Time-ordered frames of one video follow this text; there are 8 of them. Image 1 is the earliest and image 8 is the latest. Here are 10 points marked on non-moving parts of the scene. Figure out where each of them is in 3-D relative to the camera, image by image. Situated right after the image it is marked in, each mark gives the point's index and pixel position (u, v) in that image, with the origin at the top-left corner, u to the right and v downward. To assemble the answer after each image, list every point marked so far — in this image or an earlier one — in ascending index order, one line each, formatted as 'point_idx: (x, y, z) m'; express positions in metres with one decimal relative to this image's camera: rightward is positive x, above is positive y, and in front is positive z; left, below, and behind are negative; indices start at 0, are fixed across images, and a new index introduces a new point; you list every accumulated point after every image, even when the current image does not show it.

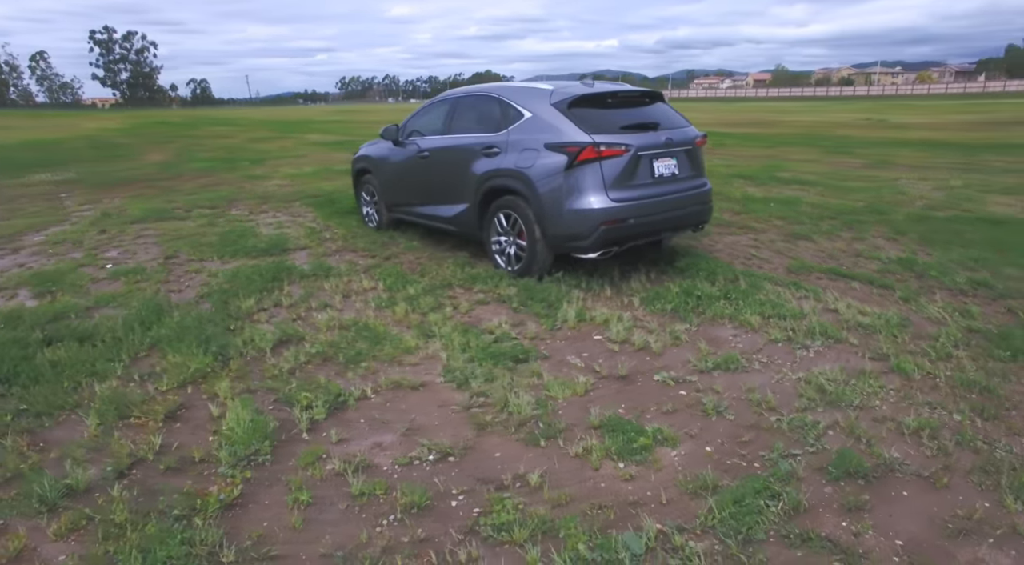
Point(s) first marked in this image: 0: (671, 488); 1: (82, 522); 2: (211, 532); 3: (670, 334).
0: (+0.7, -0.8, +2.6) m
1: (-1.7, -1.0, +2.4) m
2: (-1.1, -0.9, +2.4) m
3: (+1.0, -0.3, +4.1) m
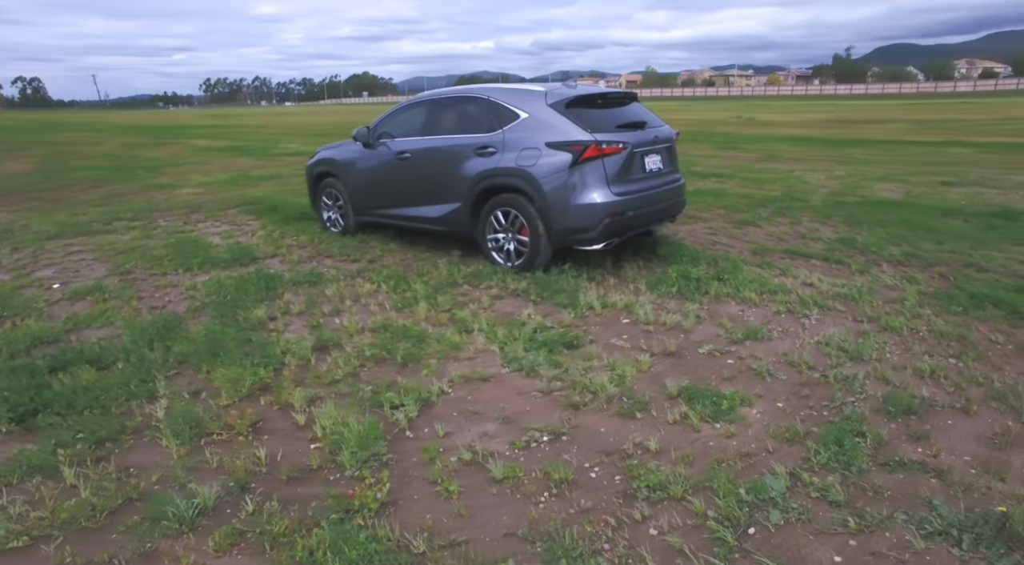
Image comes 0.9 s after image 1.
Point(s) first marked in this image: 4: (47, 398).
0: (+1.2, -0.7, +3.0) m
1: (-1.1, -1.0, +2.4) m
2: (-0.5, -0.9, +2.4) m
3: (+1.3, -0.2, +4.5) m
4: (-2.6, -0.6, +3.5) m
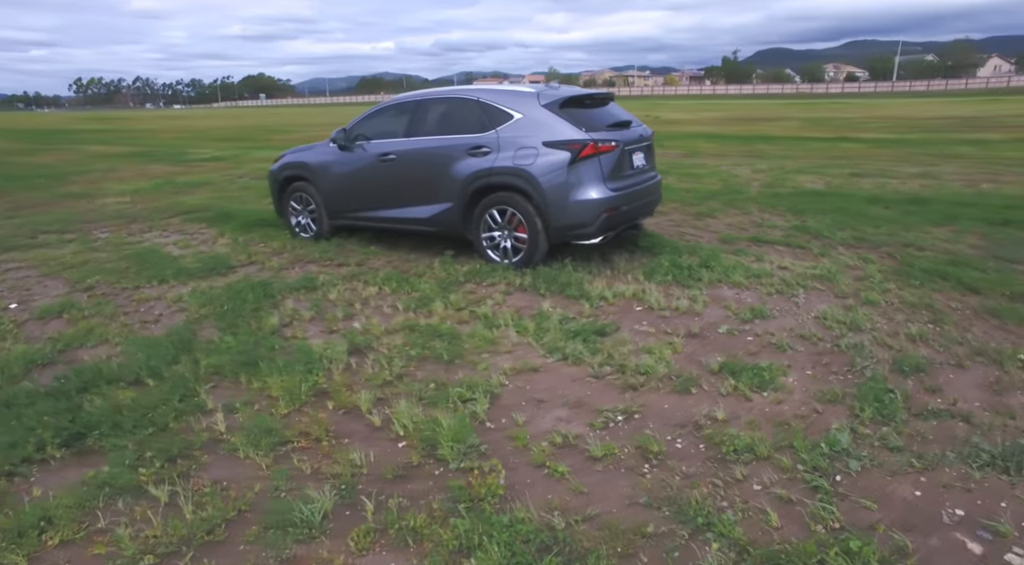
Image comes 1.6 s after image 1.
0: (+1.6, -0.6, +3.4) m
1: (-0.5, -1.0, +2.4) m
2: (0.0, -0.9, +2.6) m
3: (+1.4, -0.1, +4.9) m
4: (-2.2, -0.7, +3.3) m
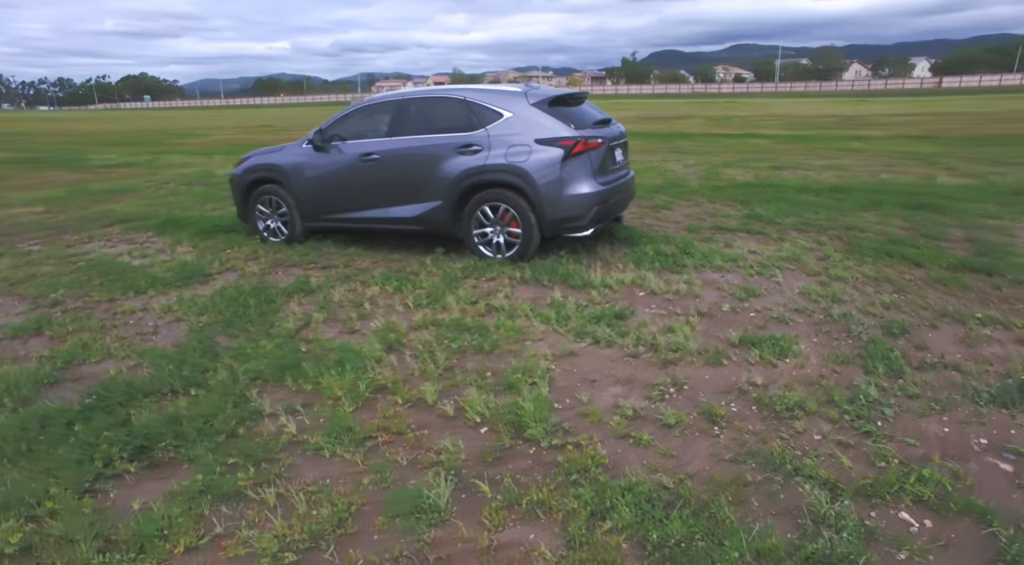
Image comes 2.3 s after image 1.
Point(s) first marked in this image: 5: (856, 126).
0: (+2.0, -0.5, +3.8) m
1: (0.0, -0.9, +2.6) m
2: (+0.5, -0.8, +2.8) m
3: (+1.5, 0.0, +5.3) m
4: (-1.8, -0.8, +3.2) m
5: (+10.8, +4.9, +19.5) m
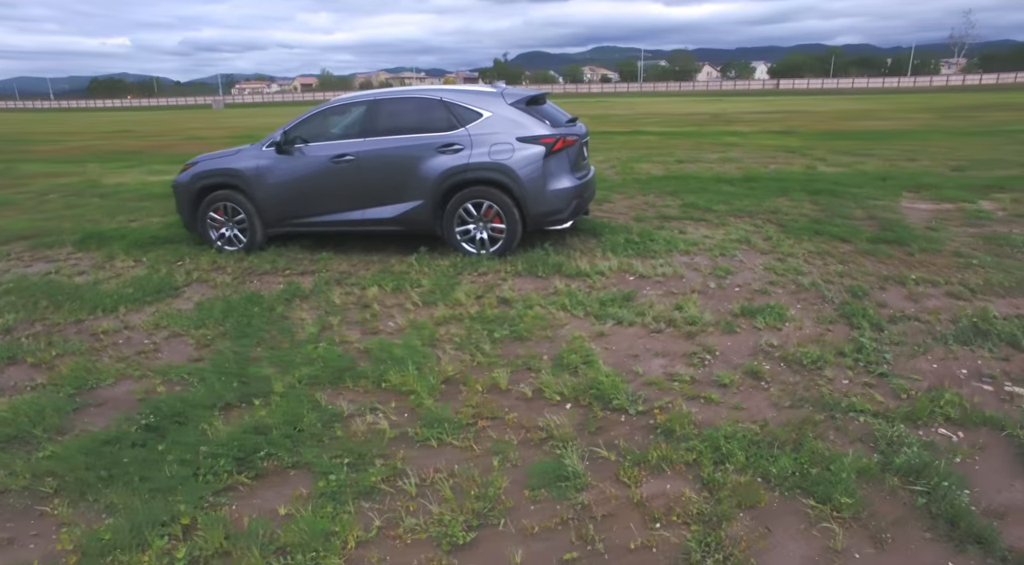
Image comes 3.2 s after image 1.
0: (+2.2, -0.3, +4.5) m
1: (+0.6, -0.9, +2.9) m
2: (+1.0, -0.7, +3.2) m
3: (+1.4, +0.2, +5.8) m
4: (-1.3, -0.8, +3.1) m
5: (+7.4, +5.5, +21.6) m
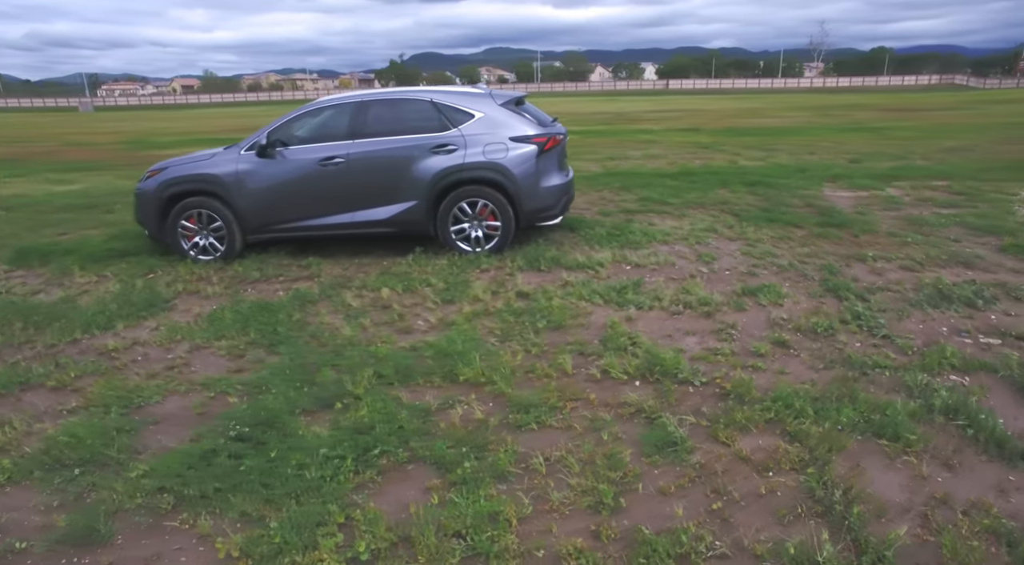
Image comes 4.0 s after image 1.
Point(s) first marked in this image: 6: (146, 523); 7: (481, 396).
0: (+2.4, -0.1, +5.1) m
1: (+1.1, -0.8, +3.2) m
2: (+1.5, -0.6, +3.6) m
3: (+1.4, +0.3, +6.3) m
4: (-0.8, -0.8, +3.1) m
5: (+4.4, +5.8, +22.8) m
6: (-1.6, -1.0, +2.7) m
7: (-0.2, -0.7, +3.6) m
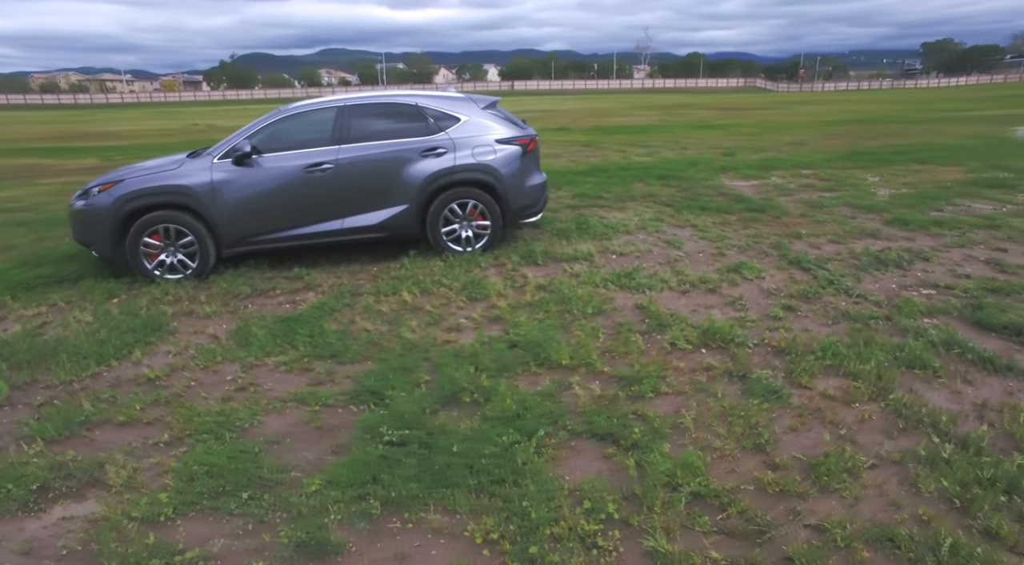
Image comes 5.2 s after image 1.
0: (+2.6, +0.1, +6.0) m
1: (+1.8, -0.6, +3.9) m
2: (+2.1, -0.4, +4.4) m
3: (+1.3, +0.4, +6.9) m
4: (0.0, -0.8, +3.3) m
5: (-0.3, +6.0, +23.6) m
6: (-0.6, -1.1, +2.7) m
7: (+0.5, -0.6, +4.0) m
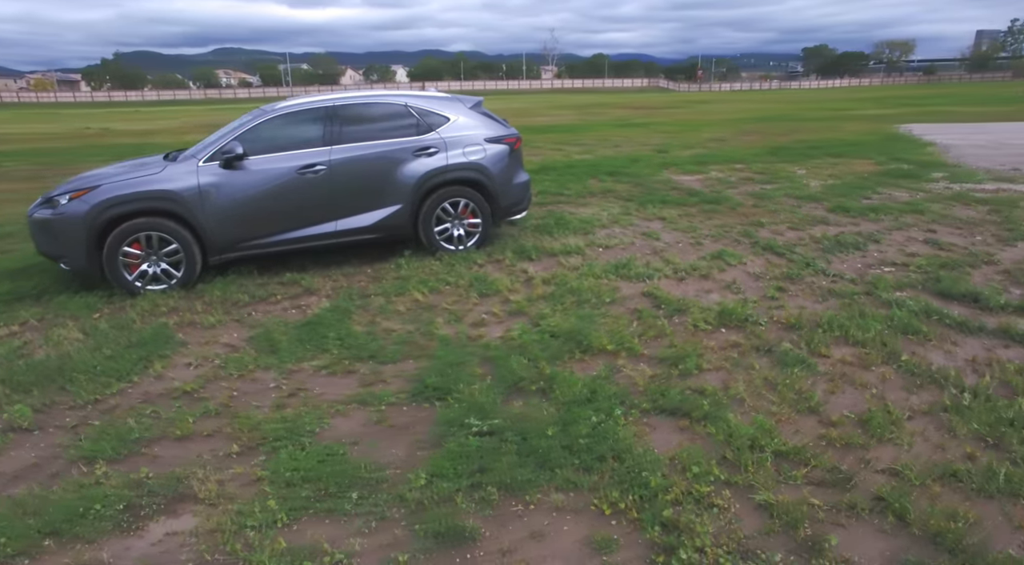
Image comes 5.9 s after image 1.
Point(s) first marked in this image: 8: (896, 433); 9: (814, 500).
0: (+2.6, +0.3, +6.5) m
1: (+2.1, -0.5, +4.3) m
2: (+2.3, -0.3, +4.8) m
3: (+1.1, +0.5, +7.3) m
4: (+0.4, -0.7, +3.5) m
5: (-3.1, +6.0, +23.5) m
6: (-0.1, -1.0, +2.8) m
7: (+0.8, -0.5, +4.2) m
8: (+2.0, -0.8, +3.3) m
9: (+1.4, -1.0, +2.8) m
